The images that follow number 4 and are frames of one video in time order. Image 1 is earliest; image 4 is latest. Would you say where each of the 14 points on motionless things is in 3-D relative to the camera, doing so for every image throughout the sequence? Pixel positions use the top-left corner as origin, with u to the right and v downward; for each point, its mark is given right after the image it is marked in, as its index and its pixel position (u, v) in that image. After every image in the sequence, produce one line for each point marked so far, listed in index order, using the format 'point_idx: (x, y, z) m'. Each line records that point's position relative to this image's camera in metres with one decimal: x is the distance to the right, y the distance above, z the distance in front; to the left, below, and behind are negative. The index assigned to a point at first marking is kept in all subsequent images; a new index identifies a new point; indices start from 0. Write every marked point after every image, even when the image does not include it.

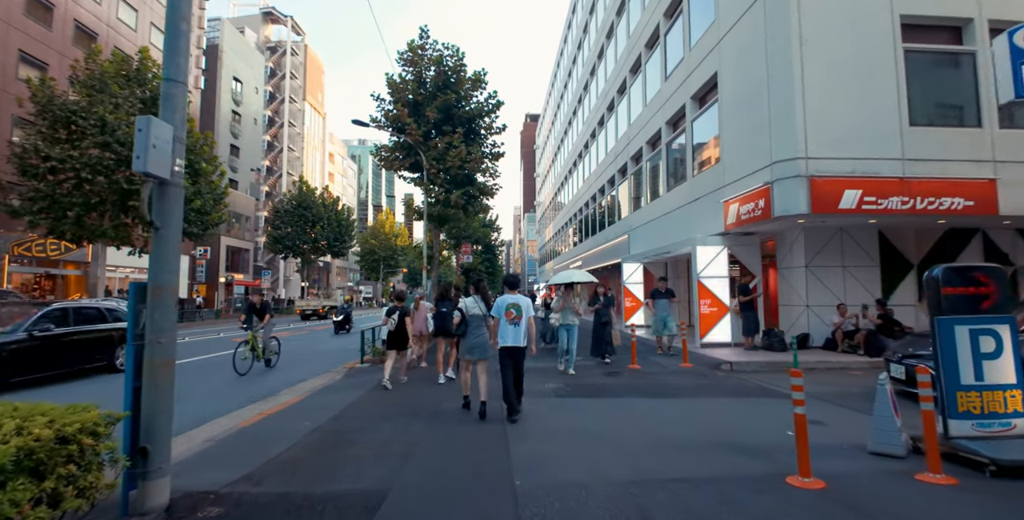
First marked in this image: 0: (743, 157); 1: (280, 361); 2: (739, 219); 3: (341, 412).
0: (+5.9, +2.6, +12.2) m
1: (-6.8, -3.1, +14.3) m
2: (+5.7, +1.0, +12.2) m
3: (-2.7, -2.4, +7.6) m
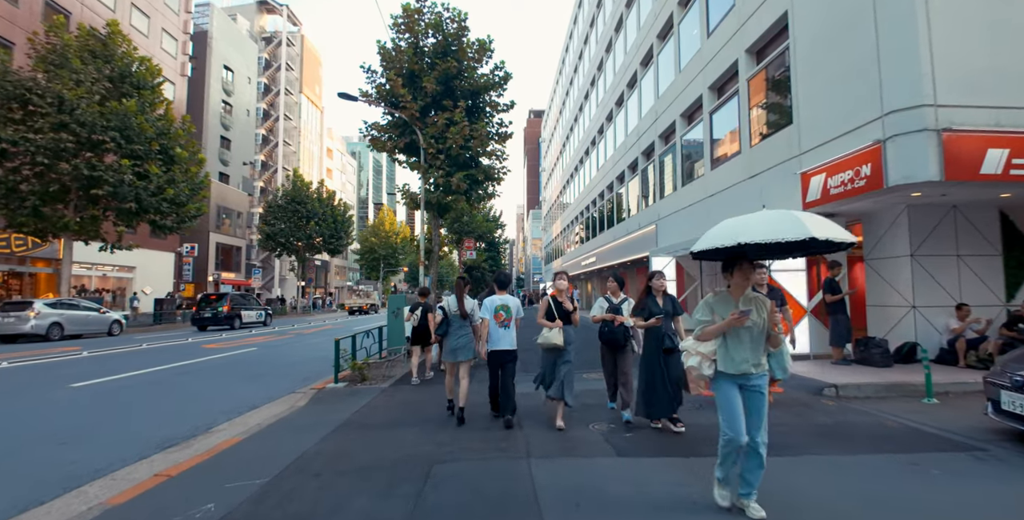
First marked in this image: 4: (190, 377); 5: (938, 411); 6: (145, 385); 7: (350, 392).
0: (+6.3, +2.9, +9.4) m
1: (-6.5, -2.9, +11.6) m
2: (+6.1, +1.3, +9.4) m
3: (-2.3, -2.2, +4.8) m
4: (-8.2, -2.9, +12.3) m
5: (+5.9, -2.1, +6.7) m
6: (-8.1, -2.8, +10.7) m
7: (-3.0, -2.4, +8.9) m
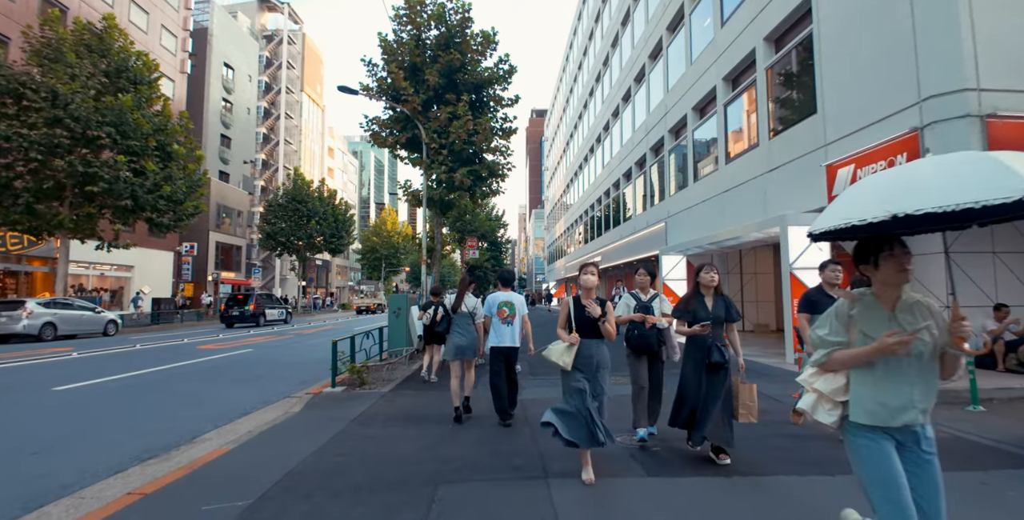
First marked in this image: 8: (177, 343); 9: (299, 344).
0: (+6.4, +2.9, +8.8) m
1: (-6.3, -2.8, +11.0) m
2: (+6.2, +1.3, +8.8) m
3: (-2.2, -2.1, +4.3) m
4: (-8.0, -2.9, +11.8) m
5: (+6.1, -2.1, +6.2) m
6: (-8.0, -2.7, +10.2) m
7: (-2.8, -2.4, +8.3) m
8: (-13.3, -3.3, +19.2) m
9: (-8.0, -3.2, +18.3) m
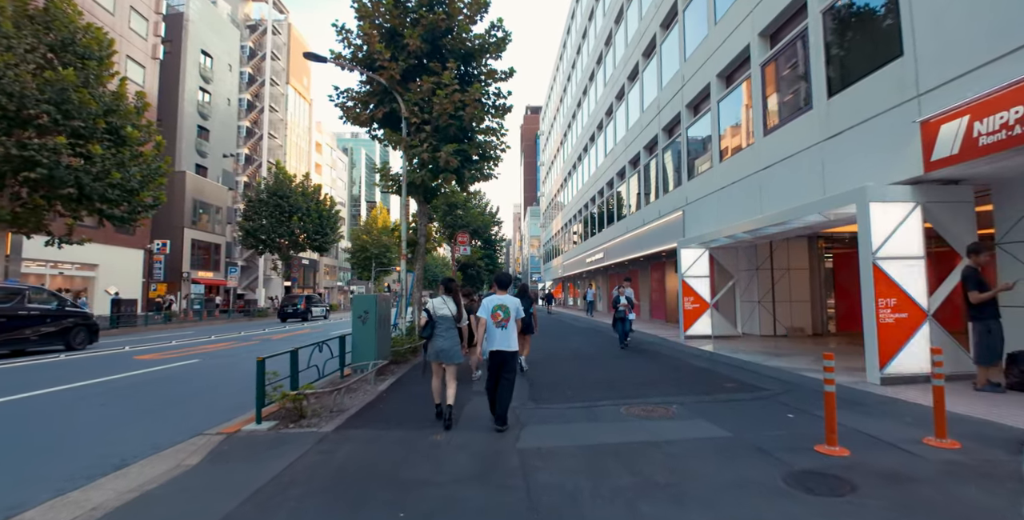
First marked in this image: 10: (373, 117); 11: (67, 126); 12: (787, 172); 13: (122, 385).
0: (+6.4, +3.1, +6.5) m
1: (-6.4, -2.6, +8.6) m
2: (+6.1, +1.5, +6.5) m
3: (-2.2, -1.9, +1.9) m
4: (-8.1, -2.7, +9.3) m
5: (+6.0, -1.9, +3.9) m
6: (-8.1, -2.5, +7.7) m
7: (-2.9, -2.2, +5.9) m
8: (-13.5, -3.1, +16.7) m
9: (-8.2, -3.0, +15.8) m
10: (-4.4, +4.6, +15.6) m
11: (-18.2, +5.5, +19.9) m
12: (+6.1, +1.9, +10.9) m
13: (-8.9, -2.8, +11.1) m
